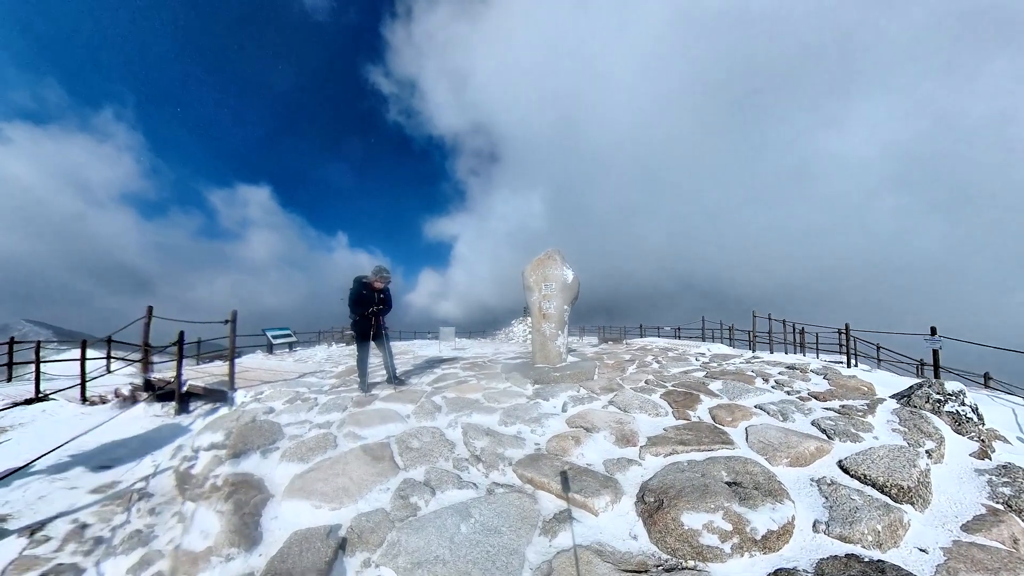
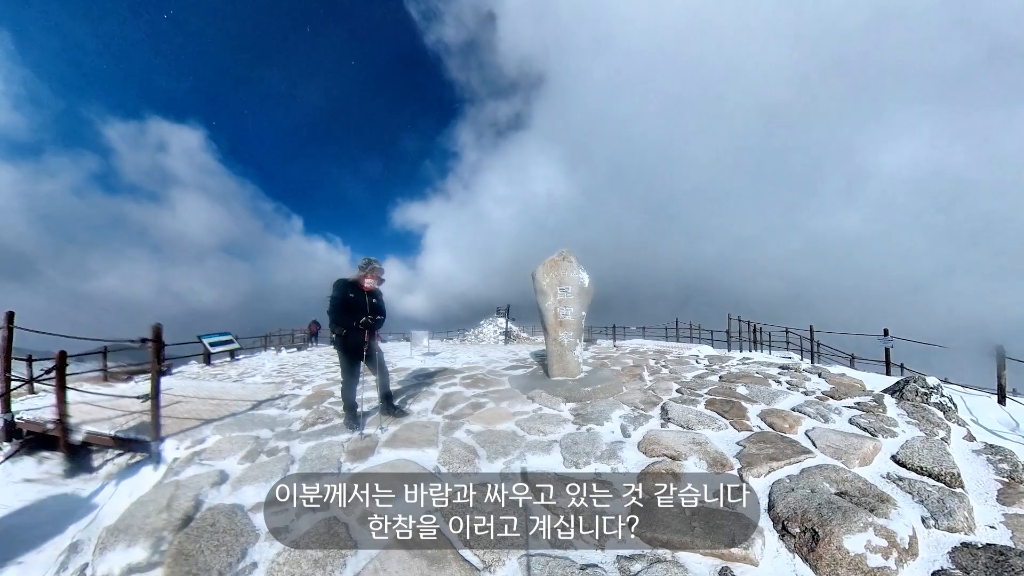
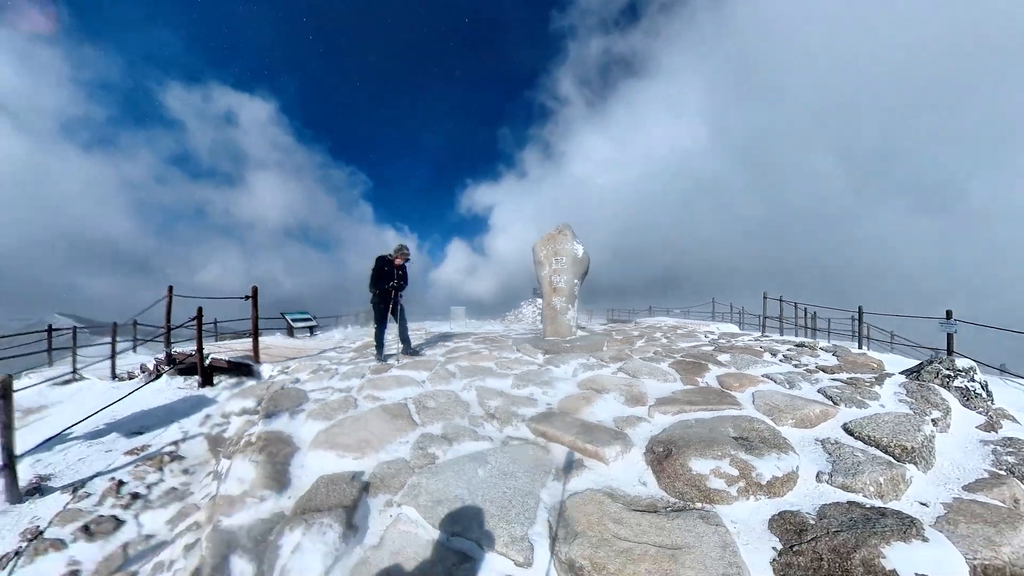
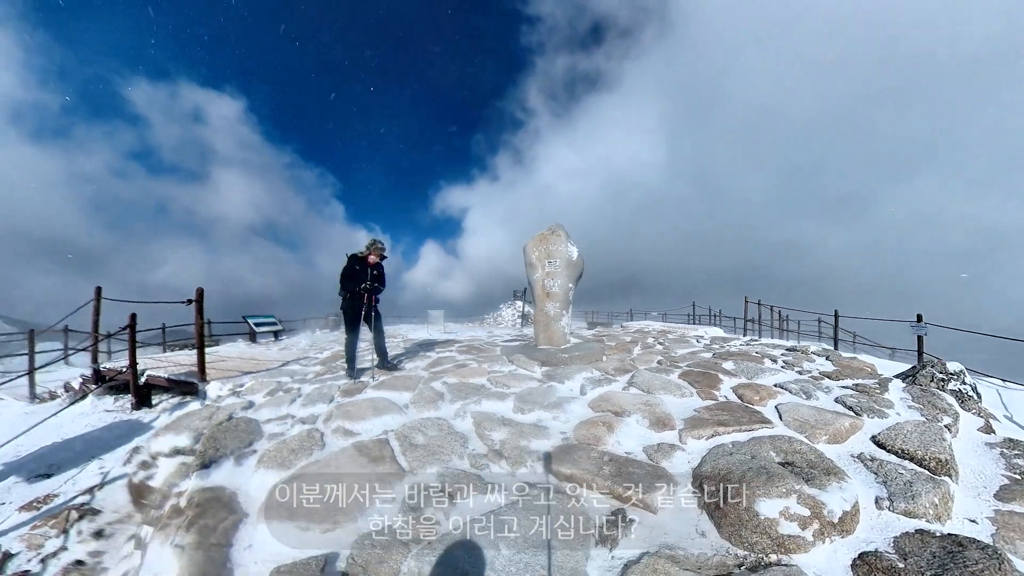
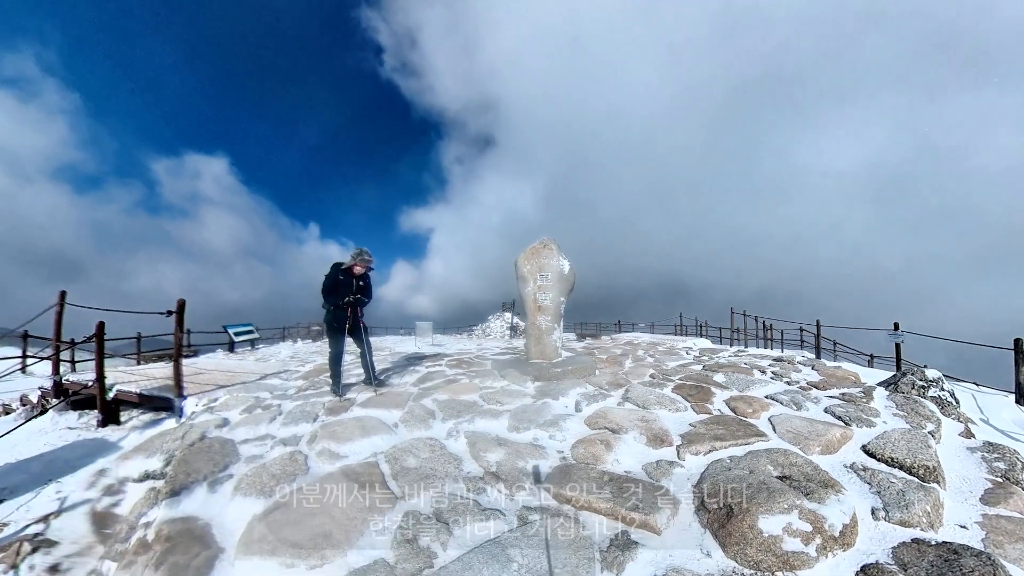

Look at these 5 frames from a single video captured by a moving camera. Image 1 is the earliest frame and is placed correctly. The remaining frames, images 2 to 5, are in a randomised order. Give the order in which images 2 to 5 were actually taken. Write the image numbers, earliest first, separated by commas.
5, 2, 4, 3
